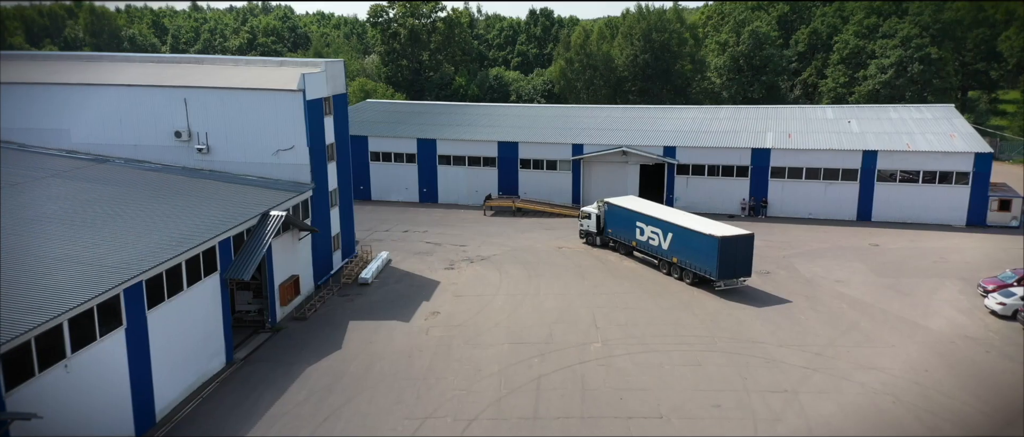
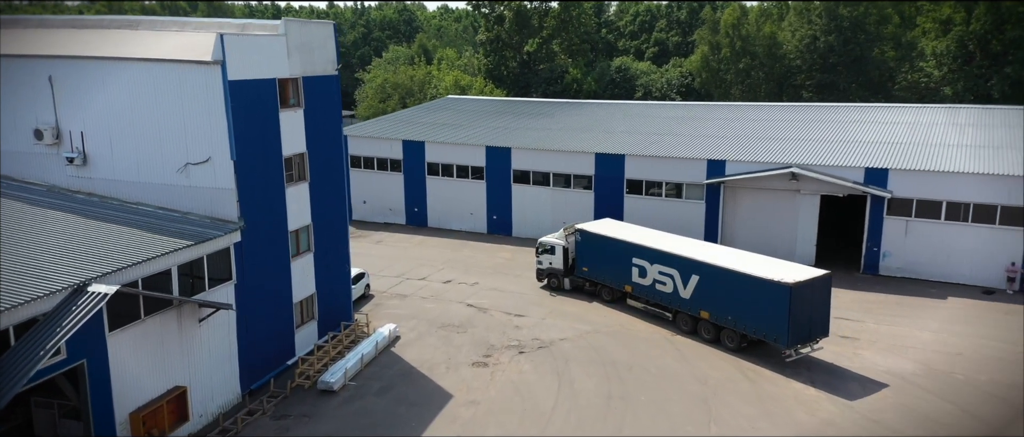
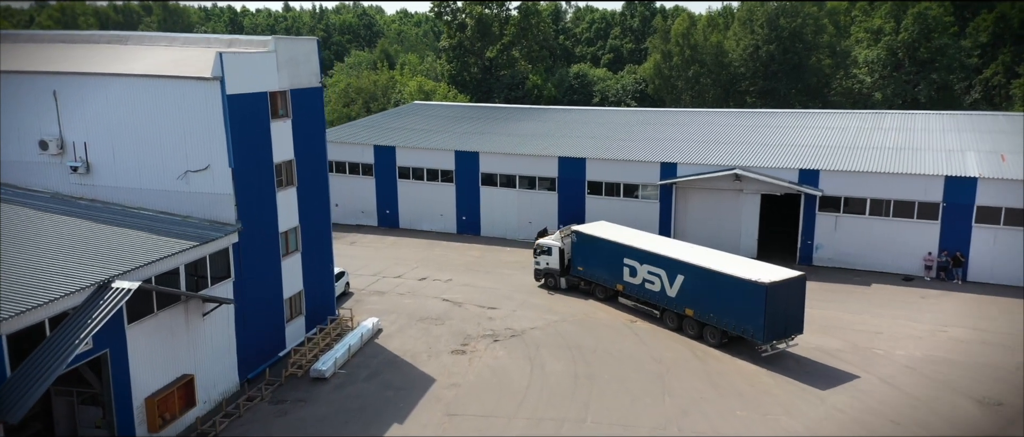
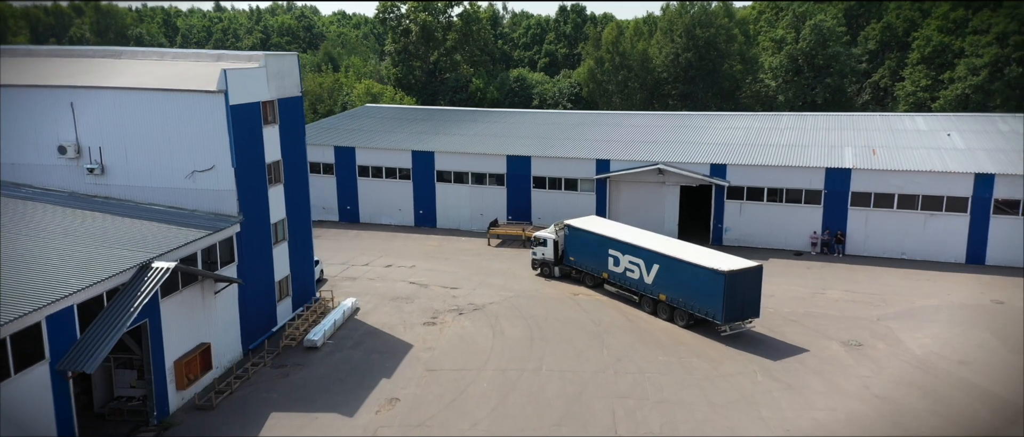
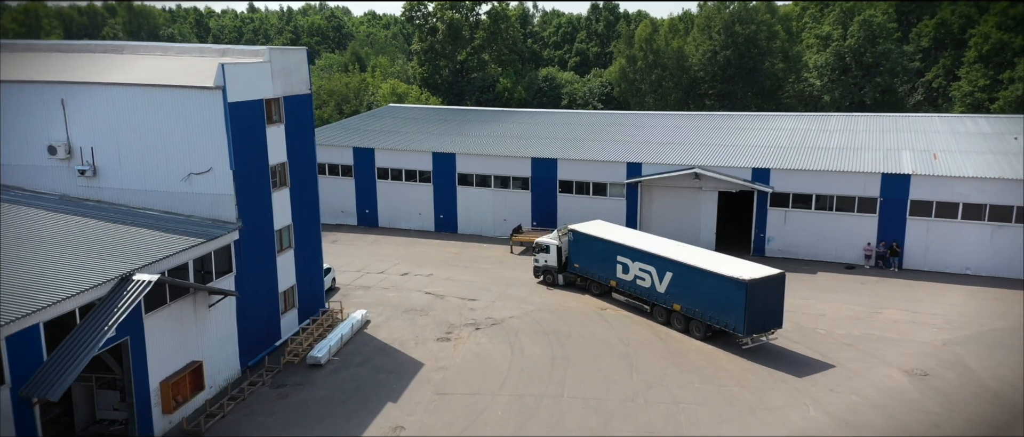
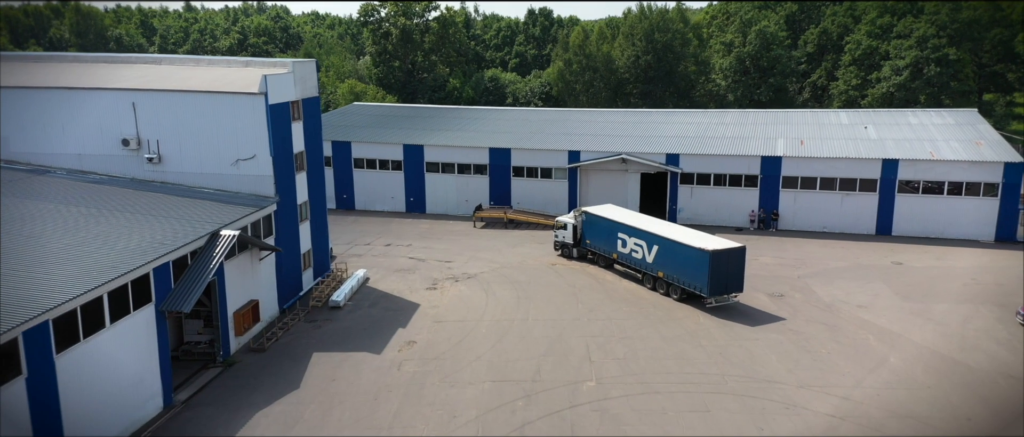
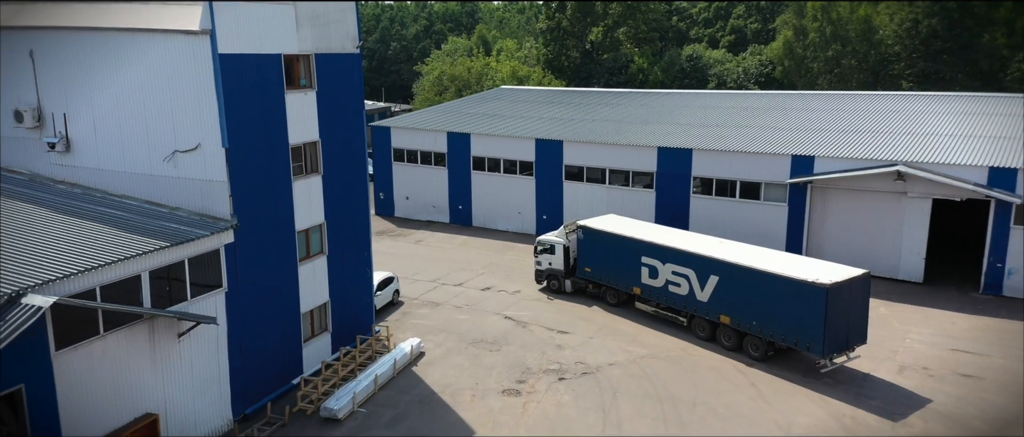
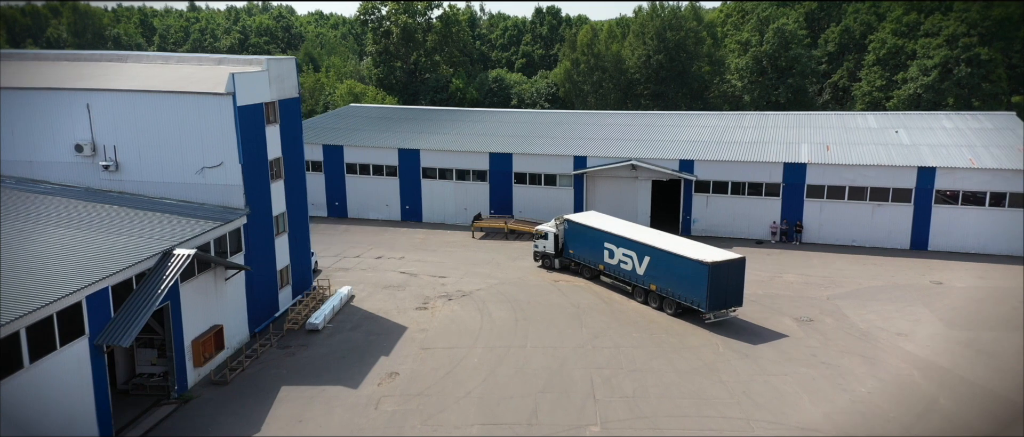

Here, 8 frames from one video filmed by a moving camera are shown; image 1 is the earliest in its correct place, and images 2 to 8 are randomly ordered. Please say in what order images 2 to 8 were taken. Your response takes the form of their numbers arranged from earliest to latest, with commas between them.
6, 8, 4, 5, 3, 2, 7
